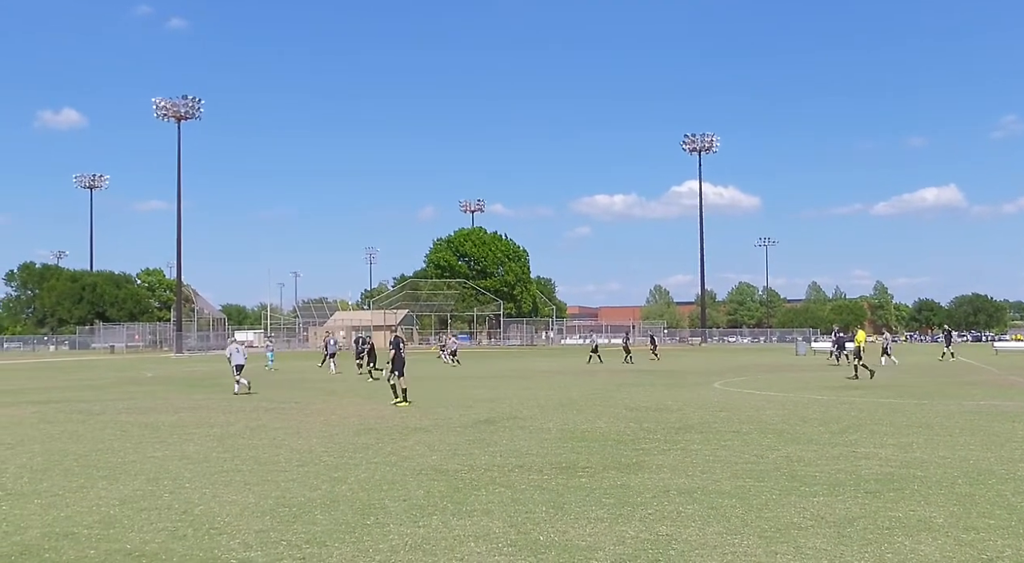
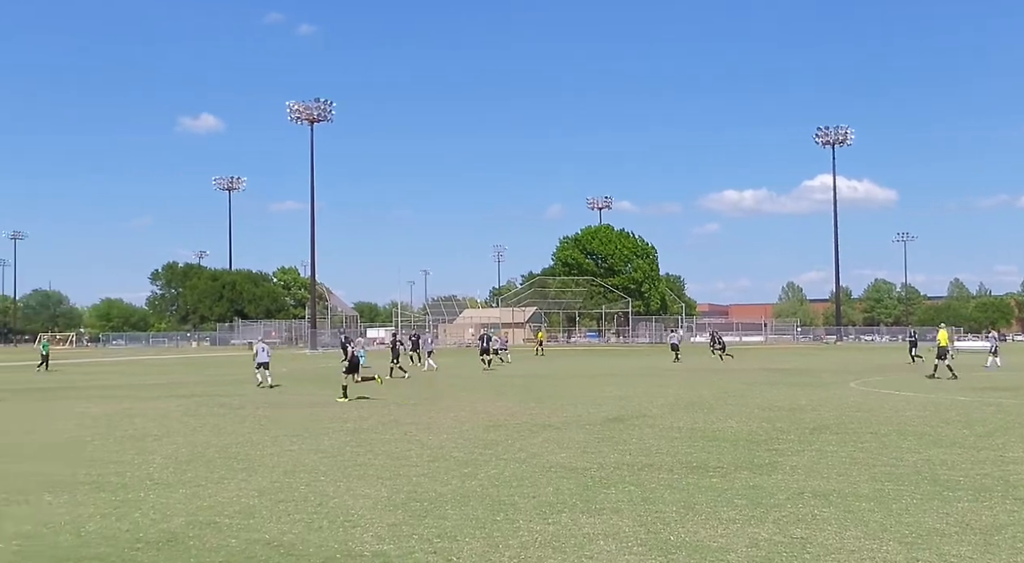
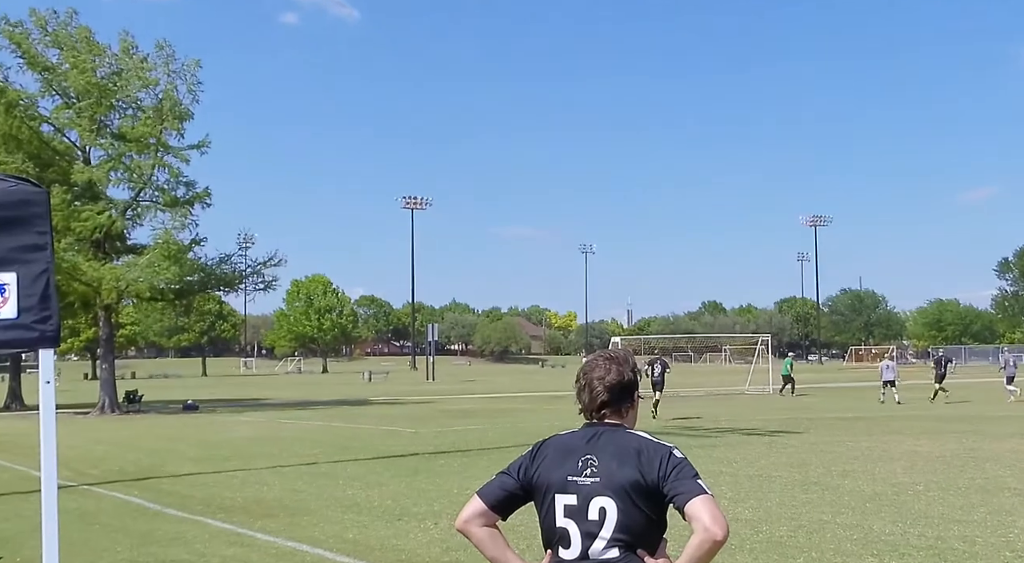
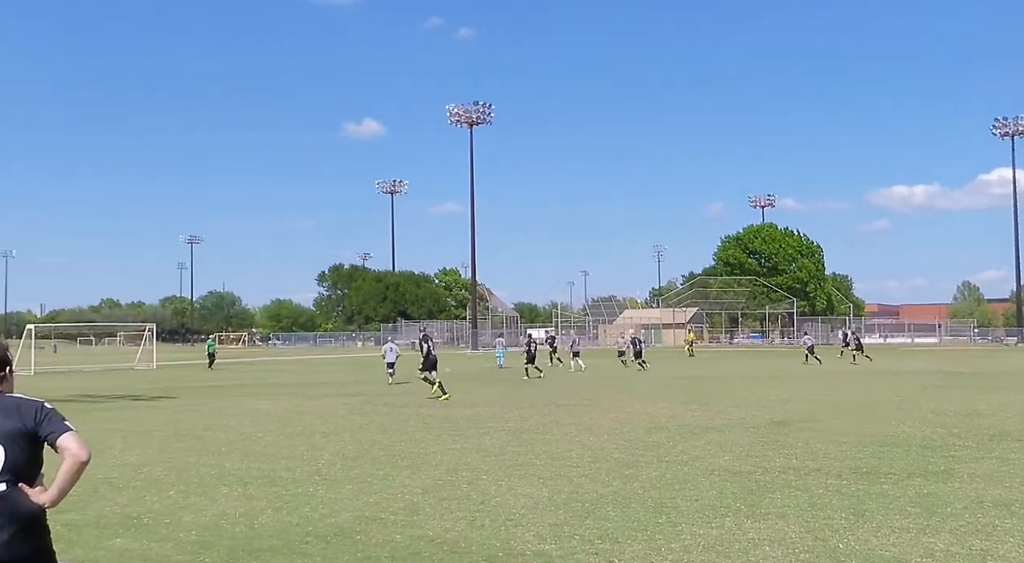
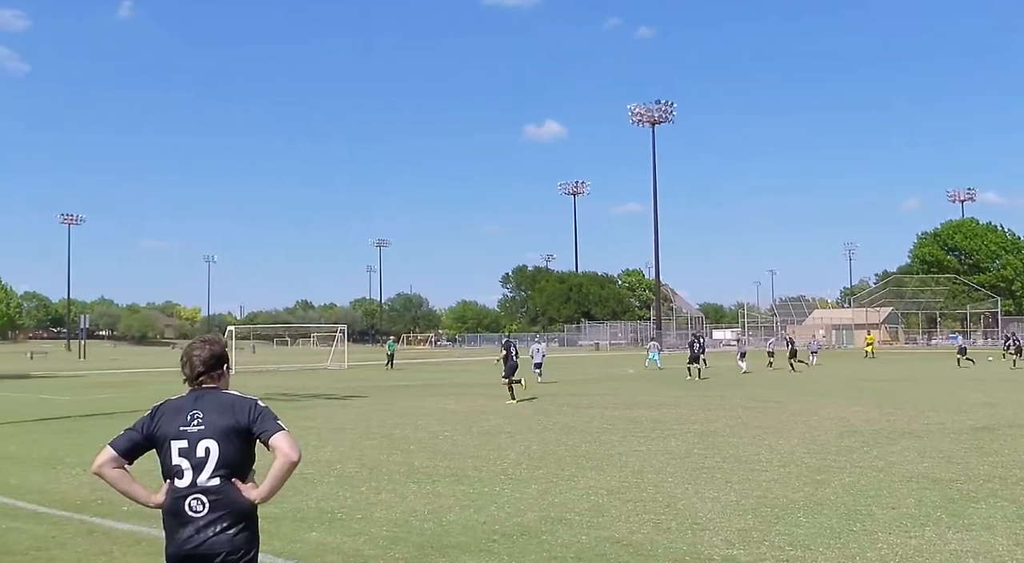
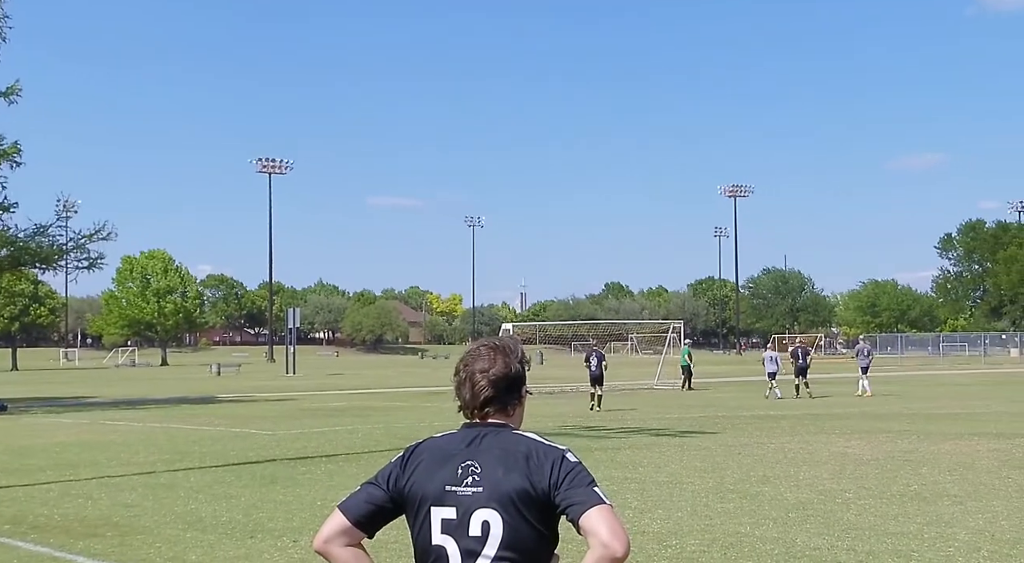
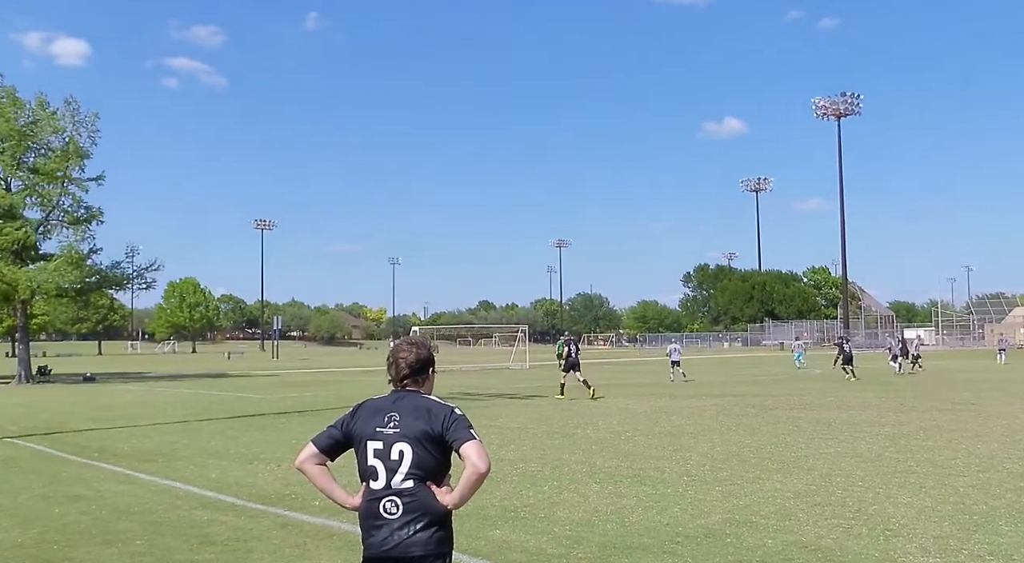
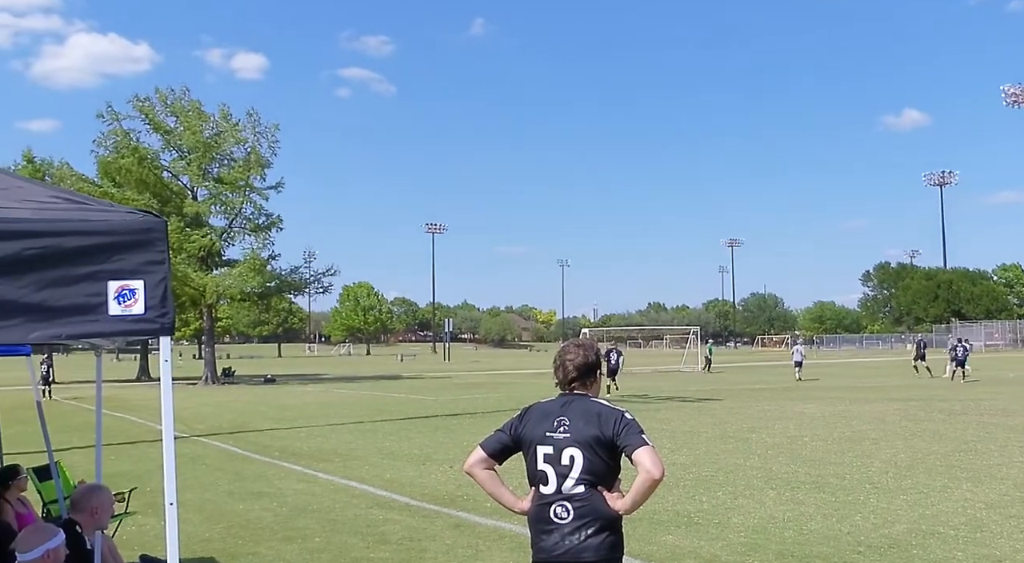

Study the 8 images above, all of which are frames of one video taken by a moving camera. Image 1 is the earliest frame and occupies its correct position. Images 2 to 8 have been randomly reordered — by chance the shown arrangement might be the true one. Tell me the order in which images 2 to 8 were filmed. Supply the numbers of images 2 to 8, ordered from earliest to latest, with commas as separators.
2, 4, 5, 7, 8, 3, 6
